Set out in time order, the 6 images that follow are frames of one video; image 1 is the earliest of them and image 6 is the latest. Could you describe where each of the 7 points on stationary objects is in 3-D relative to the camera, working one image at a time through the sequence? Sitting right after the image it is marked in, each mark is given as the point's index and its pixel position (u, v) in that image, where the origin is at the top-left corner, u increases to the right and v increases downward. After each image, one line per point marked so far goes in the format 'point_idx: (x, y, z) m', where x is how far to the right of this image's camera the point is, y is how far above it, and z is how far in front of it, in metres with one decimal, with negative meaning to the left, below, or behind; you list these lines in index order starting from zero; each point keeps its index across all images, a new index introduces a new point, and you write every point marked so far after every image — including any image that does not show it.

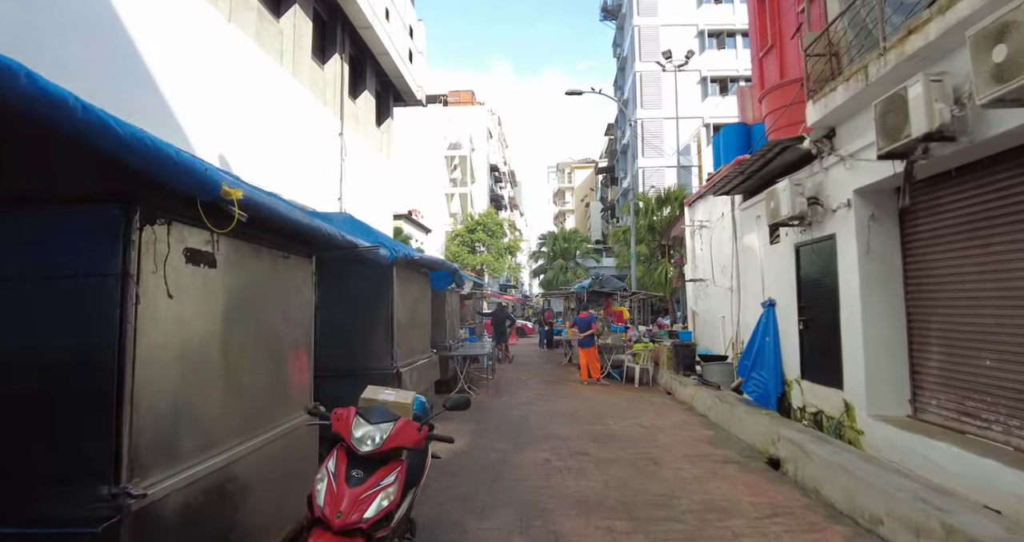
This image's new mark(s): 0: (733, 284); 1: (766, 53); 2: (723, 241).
0: (+4.0, -0.3, +9.5) m
1: (+6.6, +5.6, +13.5) m
2: (+4.1, +0.6, +10.0) m
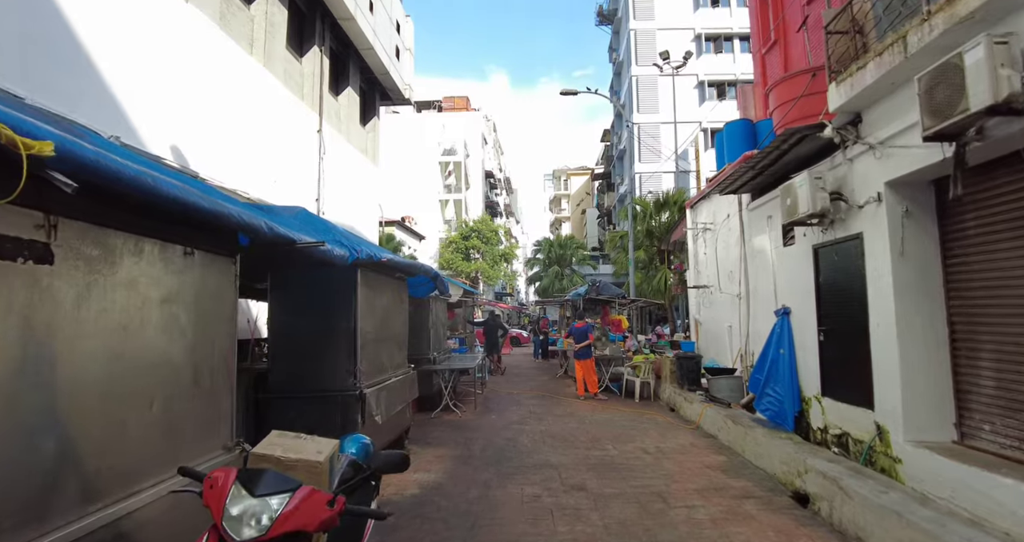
0: (+3.9, -0.3, +8.7) m
1: (+6.4, +5.5, +12.9) m
2: (+3.9, +0.5, +9.3) m
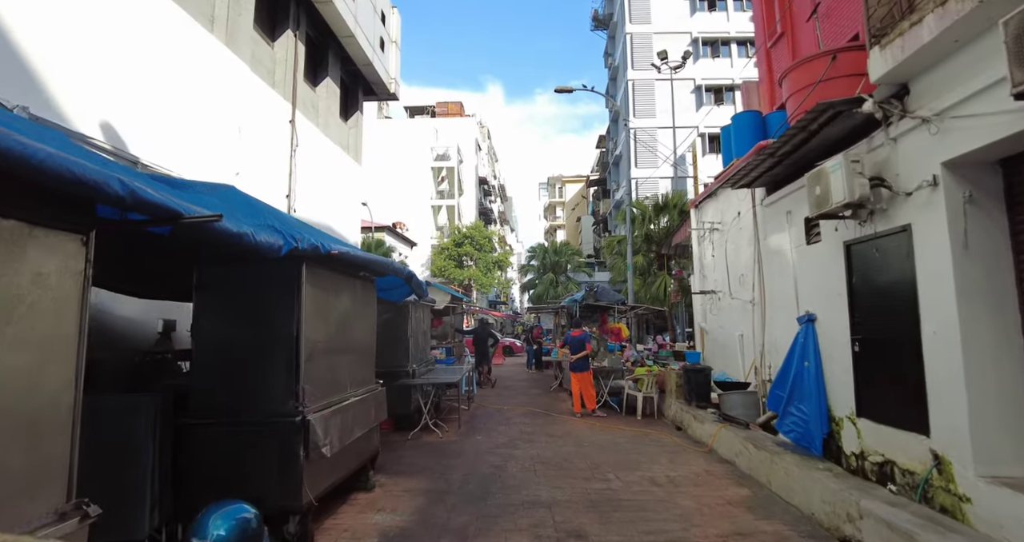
0: (+3.7, -0.4, +7.9) m
1: (+6.2, +5.4, +12.2) m
2: (+3.7, +0.4, +8.5) m
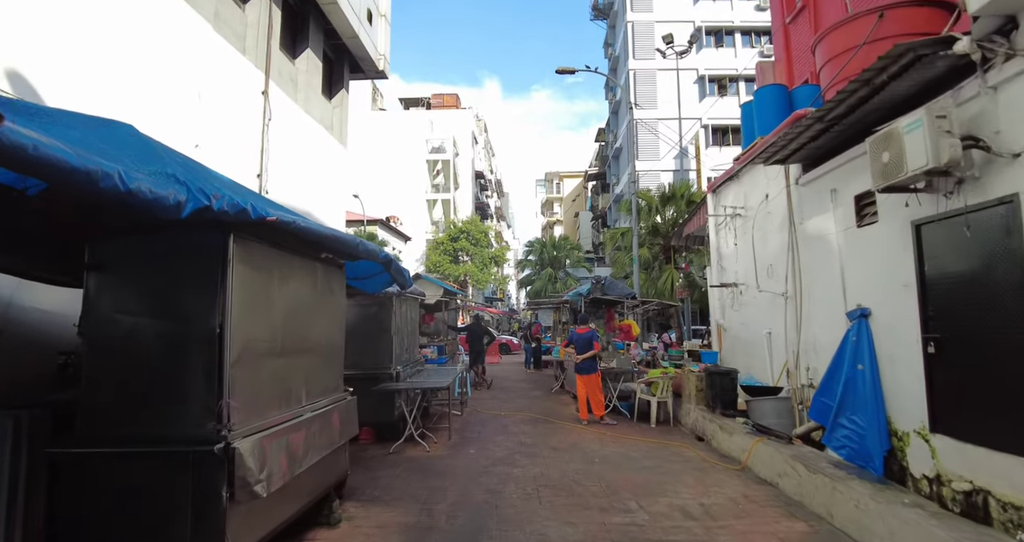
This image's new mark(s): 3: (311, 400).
0: (+3.7, -0.2, +6.9) m
1: (+6.2, +5.5, +11.2) m
2: (+3.7, +0.6, +7.5) m
3: (-1.5, -0.9, +3.8) m
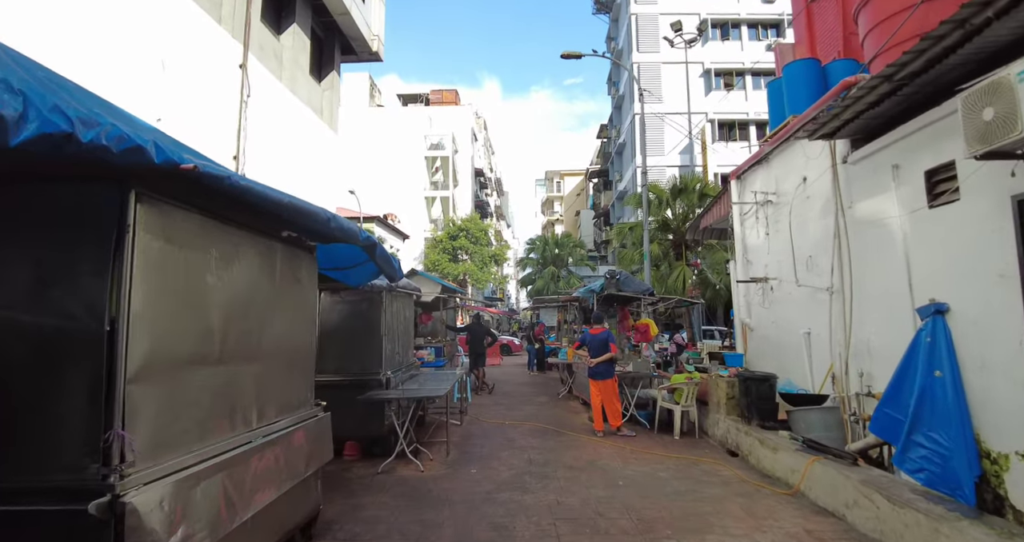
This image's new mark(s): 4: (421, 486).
0: (+3.8, -0.1, +6.1) m
1: (+6.2, +5.6, +10.4) m
2: (+3.8, +0.7, +6.7) m
3: (-1.4, -0.8, +2.9) m
4: (-0.9, -2.0, +4.9) m
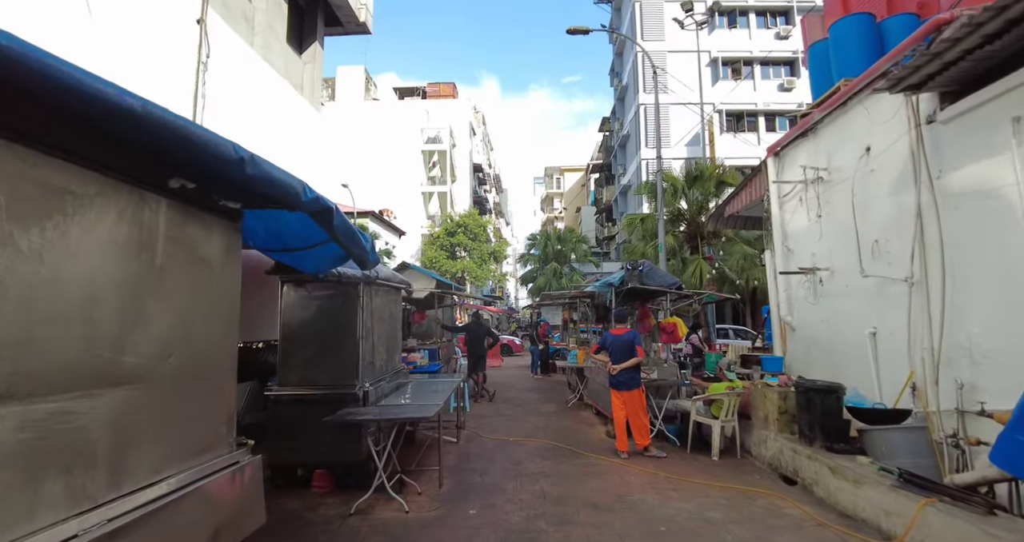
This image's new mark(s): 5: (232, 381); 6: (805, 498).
0: (+3.8, 0.0, +4.9) m
1: (+6.3, +5.8, +9.2) m
2: (+3.9, +0.8, +5.5) m
3: (-1.3, -0.7, +1.8) m
4: (-0.8, -1.9, +3.7) m
5: (-1.3, -0.5, +2.5) m
6: (+2.6, -2.0, +4.6) m
